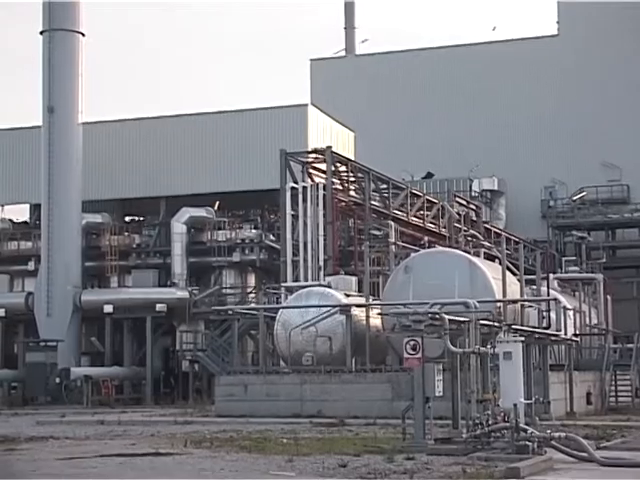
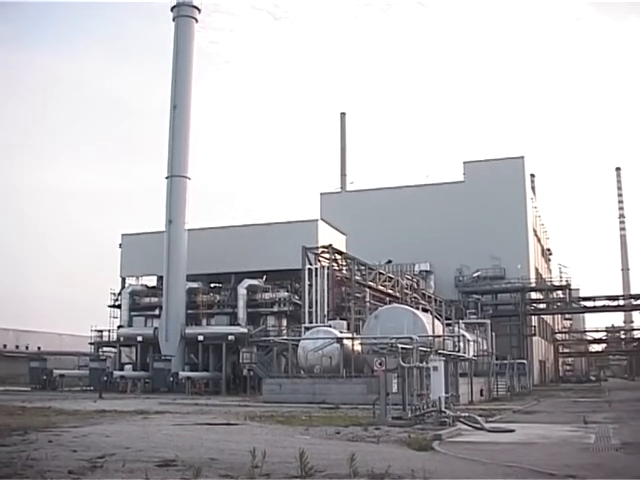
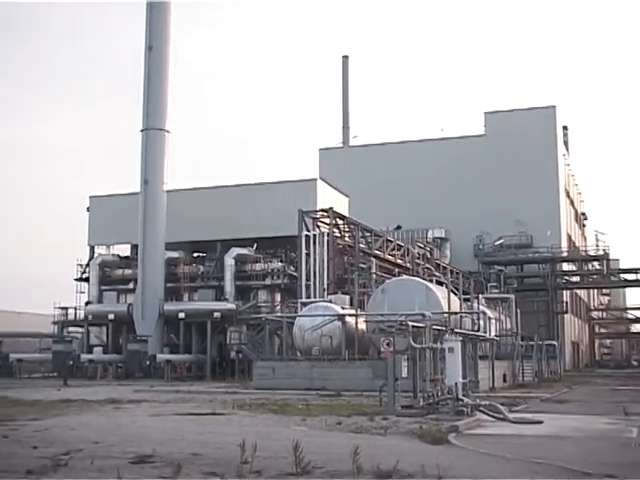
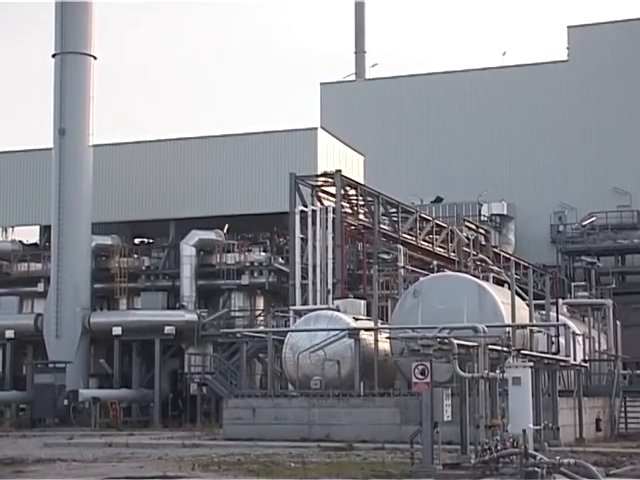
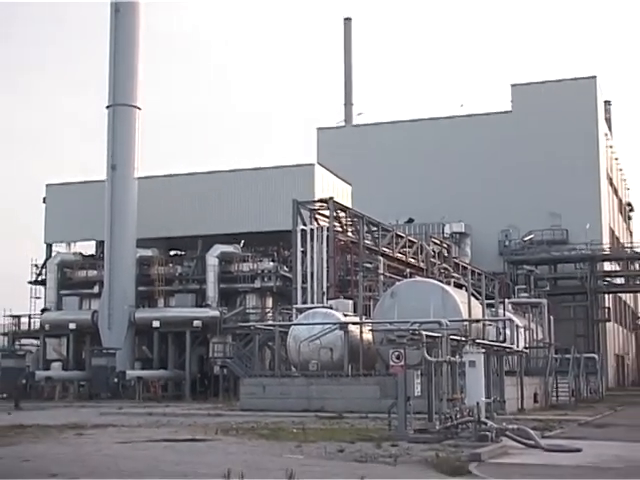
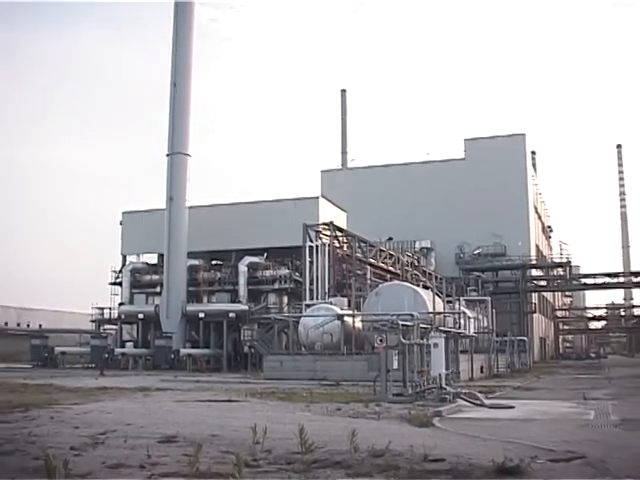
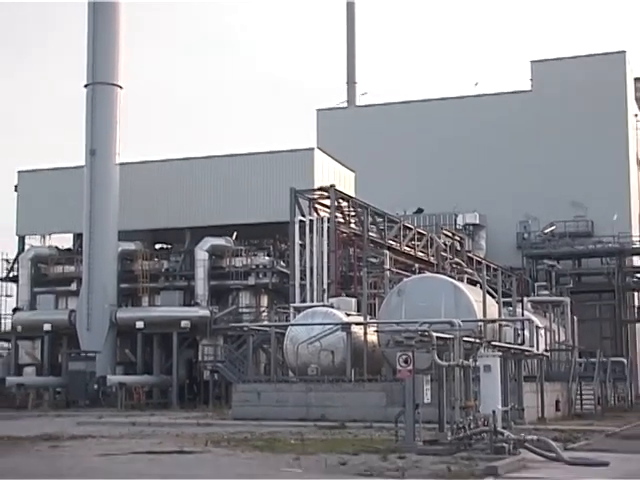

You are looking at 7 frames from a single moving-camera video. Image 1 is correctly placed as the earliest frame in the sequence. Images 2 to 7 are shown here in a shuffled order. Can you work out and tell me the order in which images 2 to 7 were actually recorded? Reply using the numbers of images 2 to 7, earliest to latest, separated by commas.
4, 7, 5, 3, 6, 2
